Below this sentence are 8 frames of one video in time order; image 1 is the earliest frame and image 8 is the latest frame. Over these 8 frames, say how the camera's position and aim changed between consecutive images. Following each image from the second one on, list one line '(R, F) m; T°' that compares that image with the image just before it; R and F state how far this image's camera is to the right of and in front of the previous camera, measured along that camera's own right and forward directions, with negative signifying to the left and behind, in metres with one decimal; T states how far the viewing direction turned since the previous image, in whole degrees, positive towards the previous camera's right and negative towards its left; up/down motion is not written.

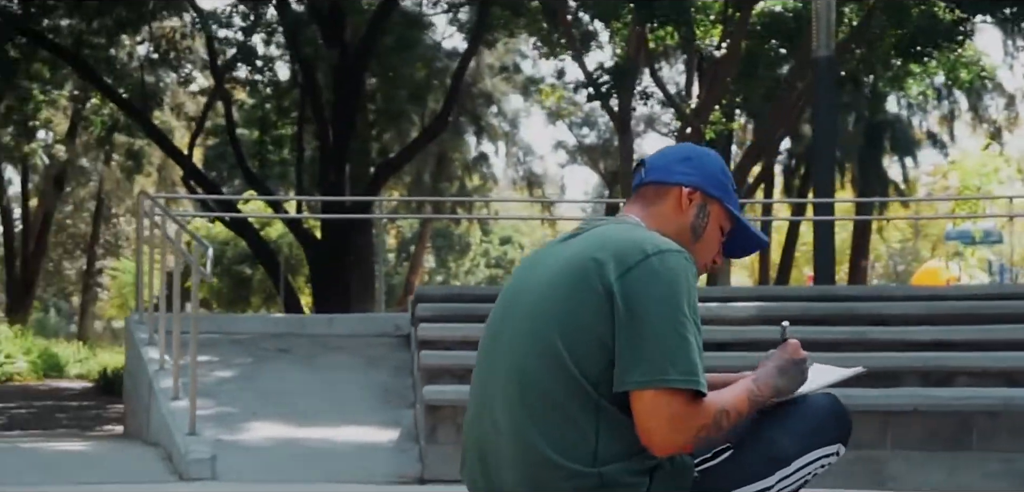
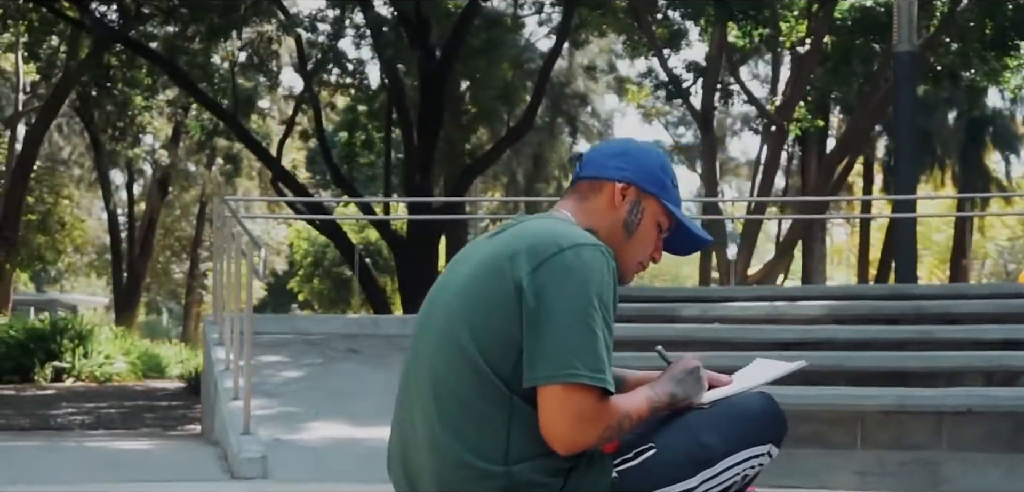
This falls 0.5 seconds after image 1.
(+0.4, 0.0) m; -5°
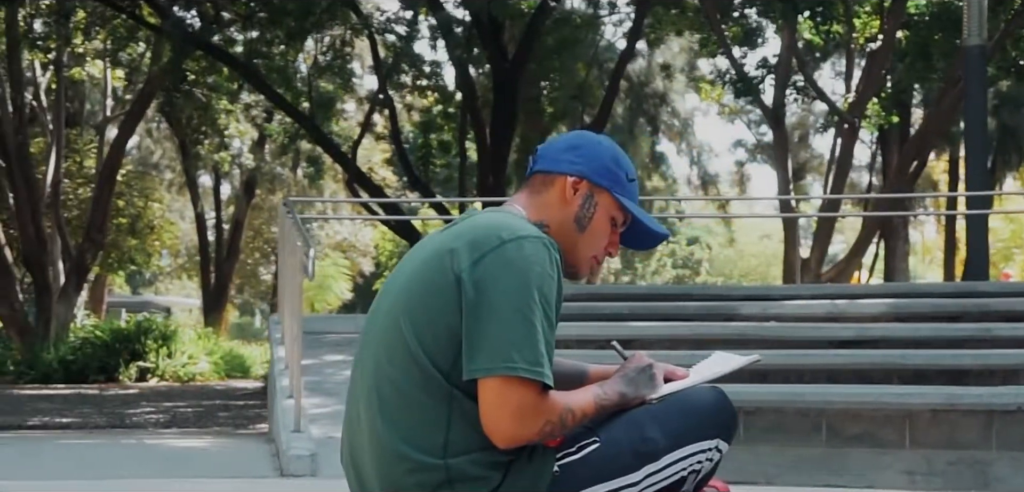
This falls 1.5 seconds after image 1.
(+0.3, 0.0) m; -4°
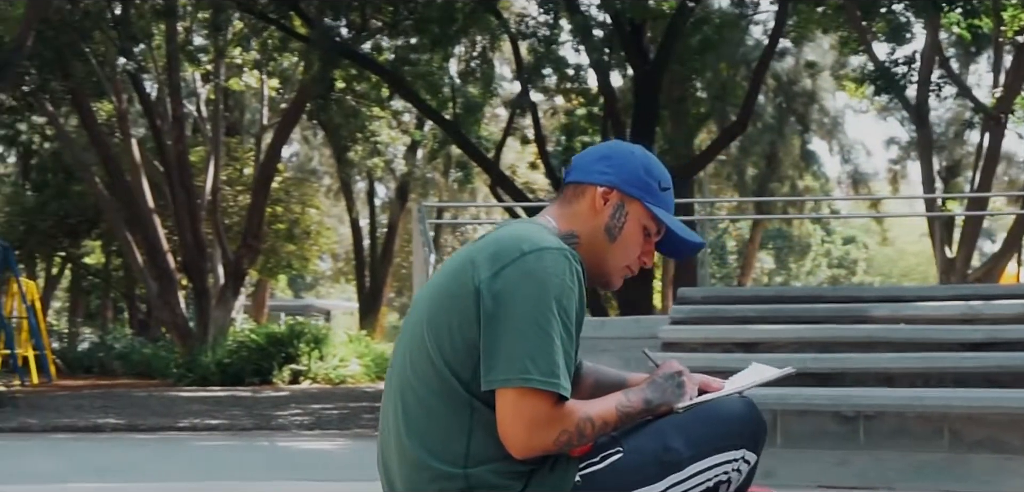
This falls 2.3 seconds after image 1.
(+0.3, 0.0) m; -6°
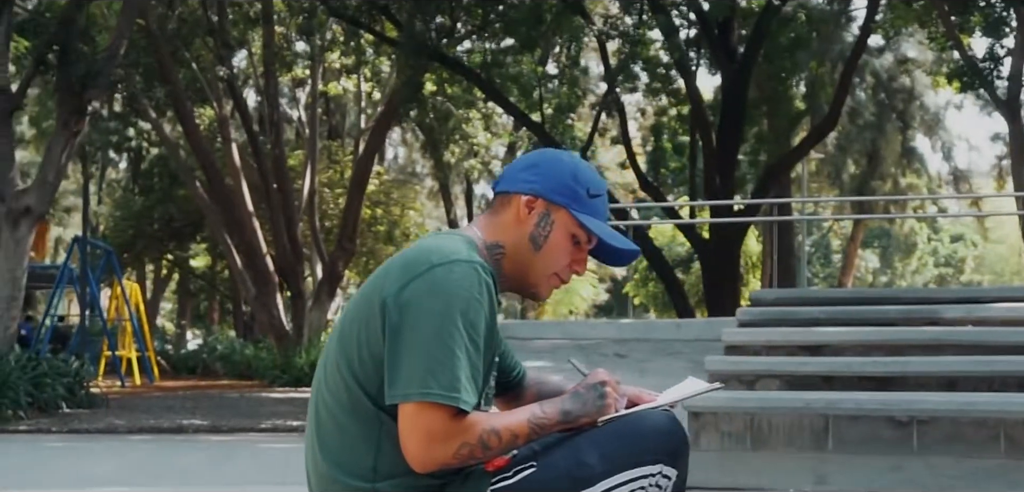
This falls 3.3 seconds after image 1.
(+0.4, 0.0) m; -5°
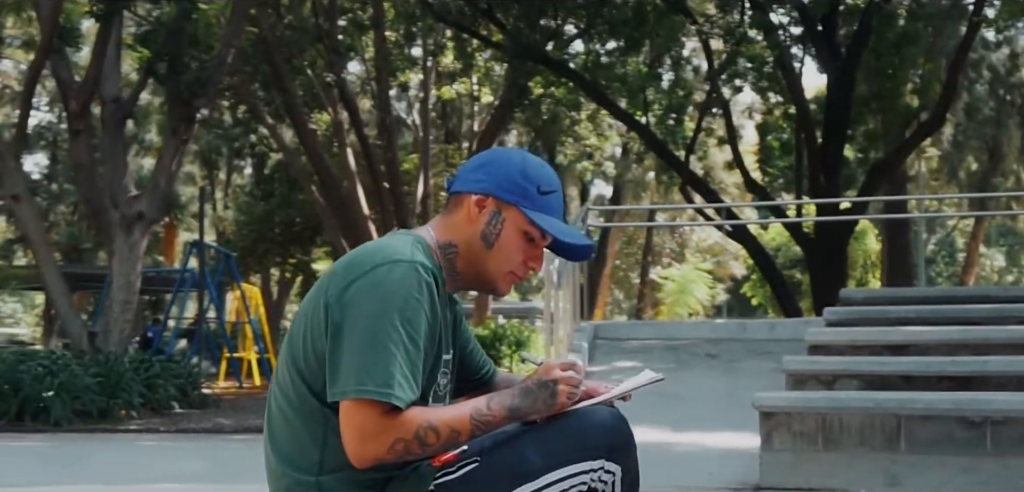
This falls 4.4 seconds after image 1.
(+0.4, 0.0) m; -5°
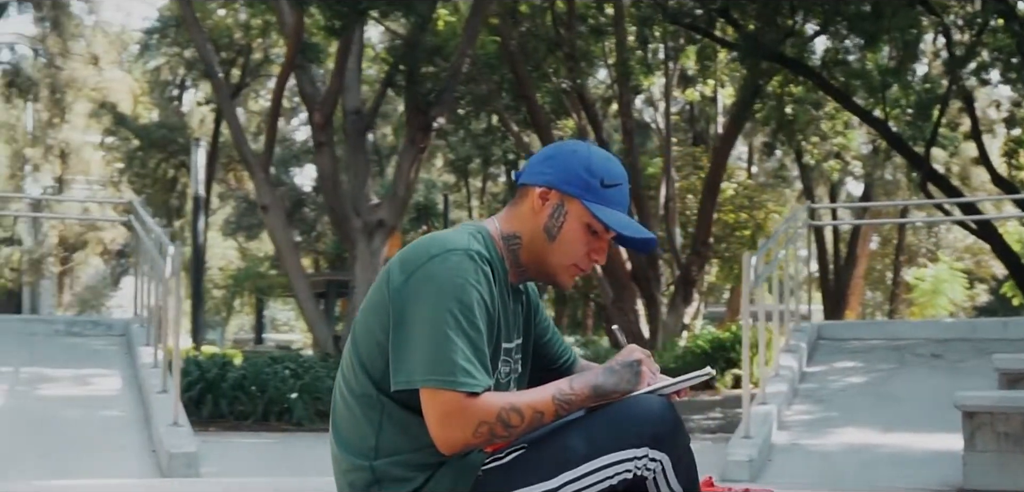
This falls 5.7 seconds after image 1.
(+0.4, 0.0) m; -10°
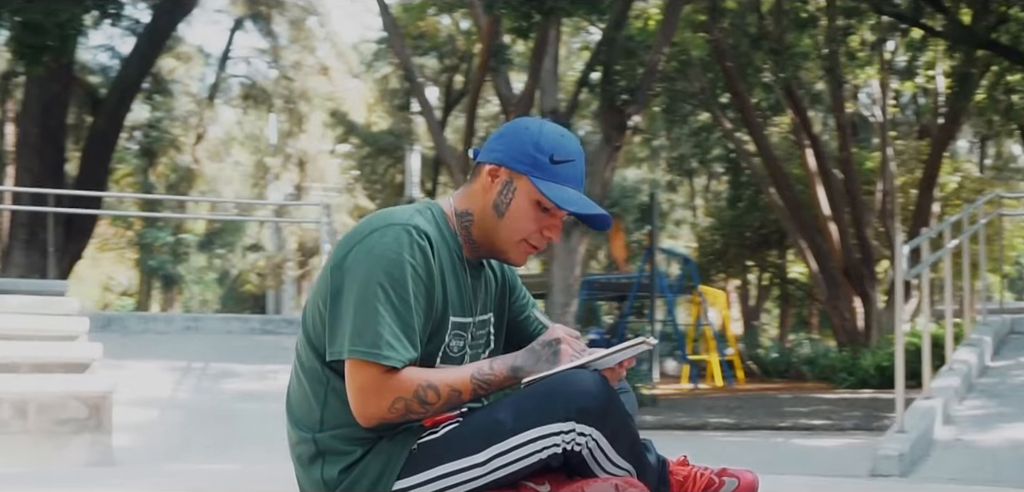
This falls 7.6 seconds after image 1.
(+0.6, 0.0) m; -10°
